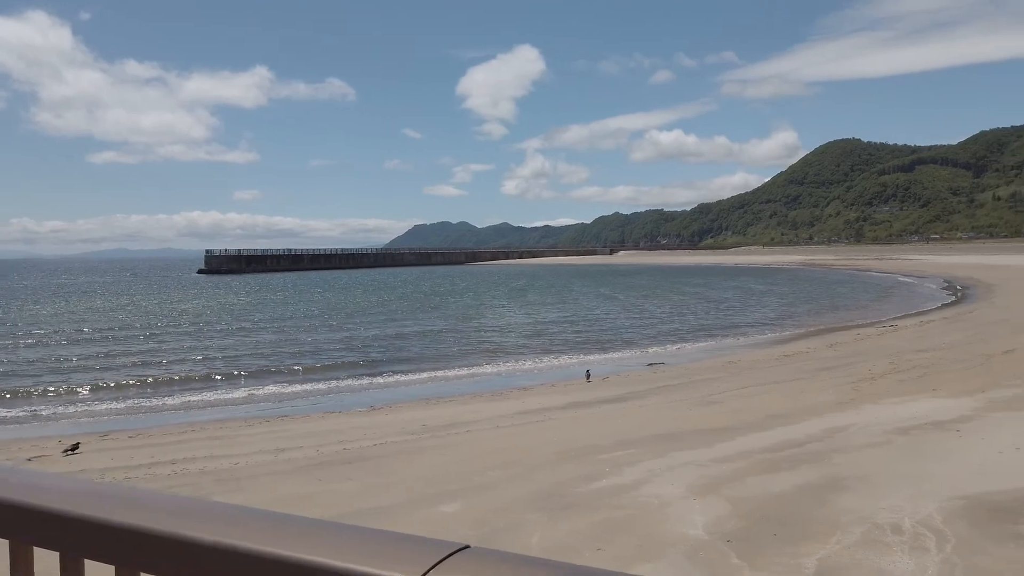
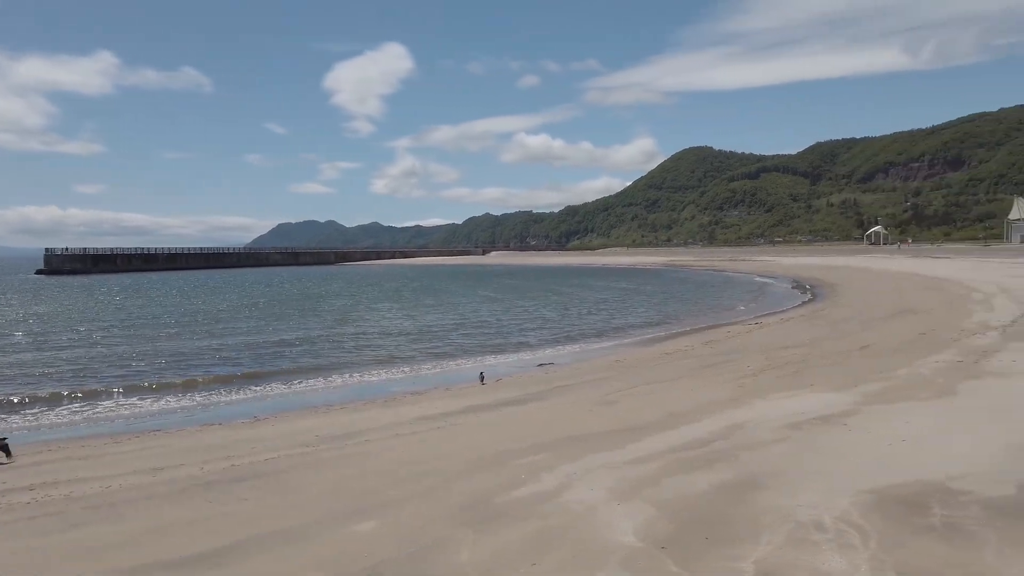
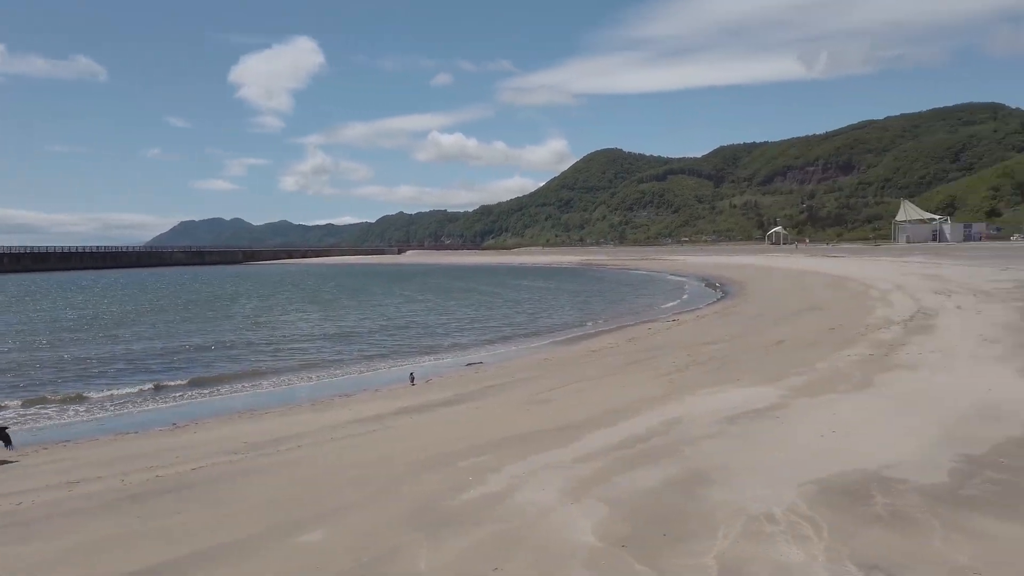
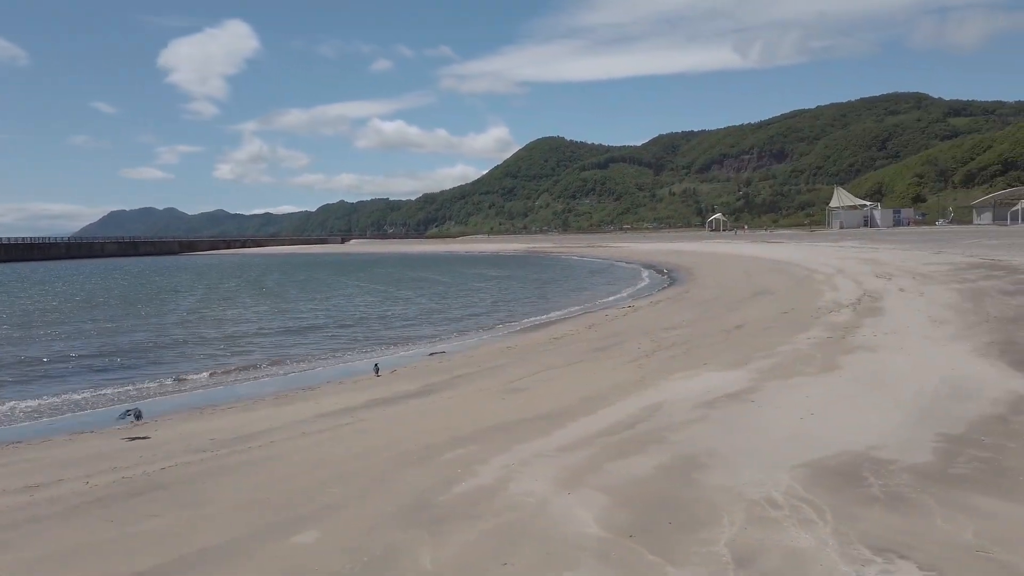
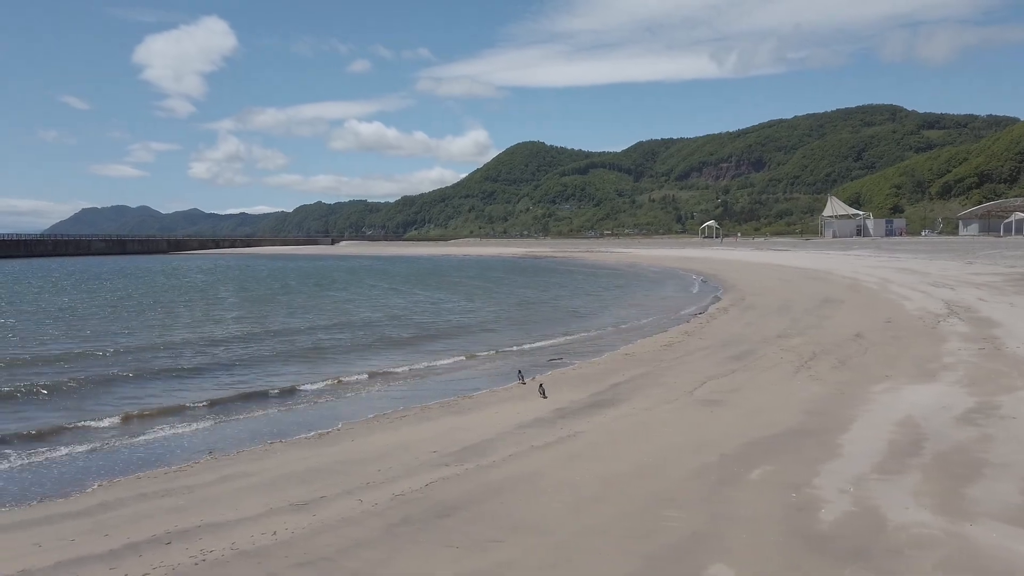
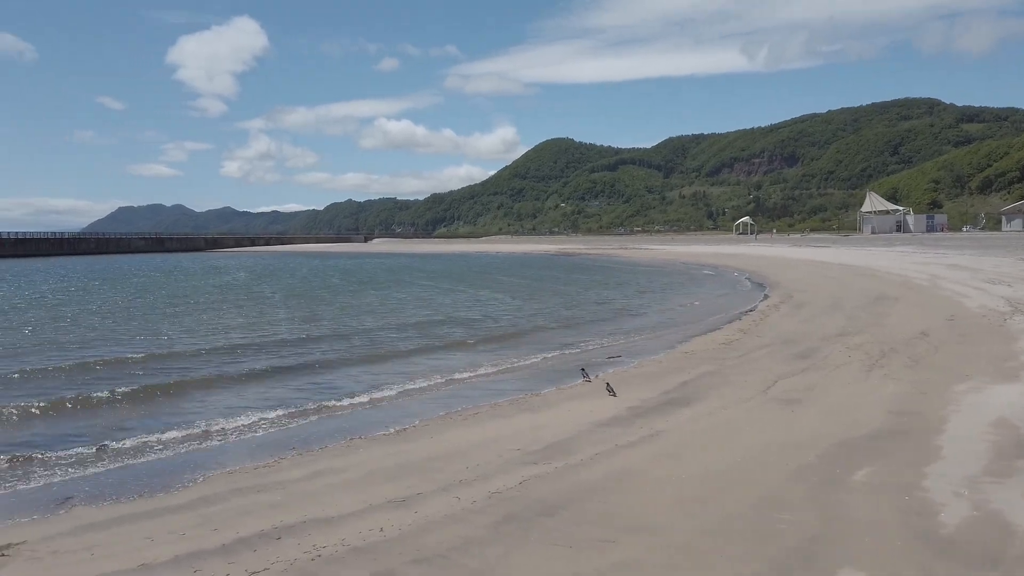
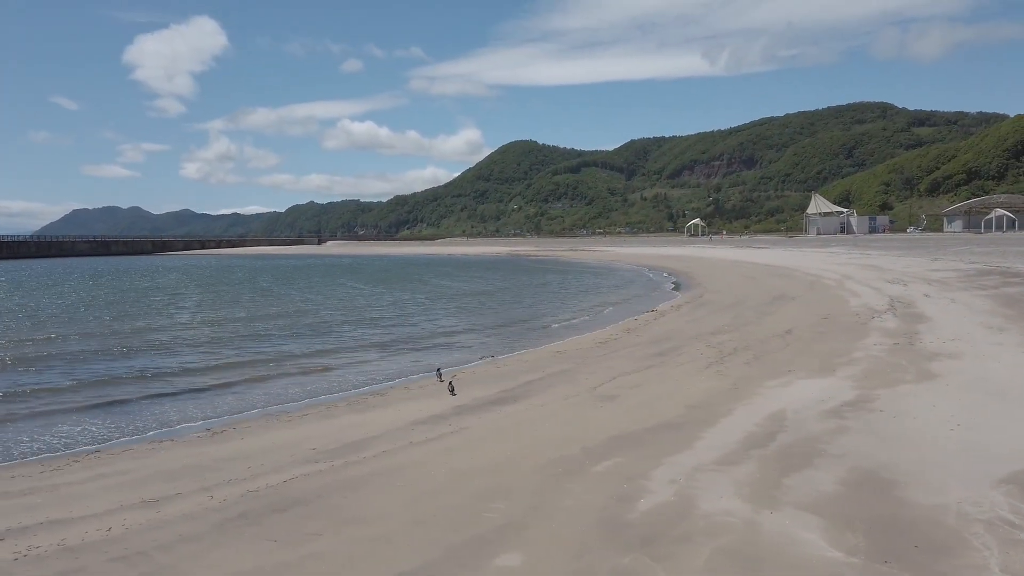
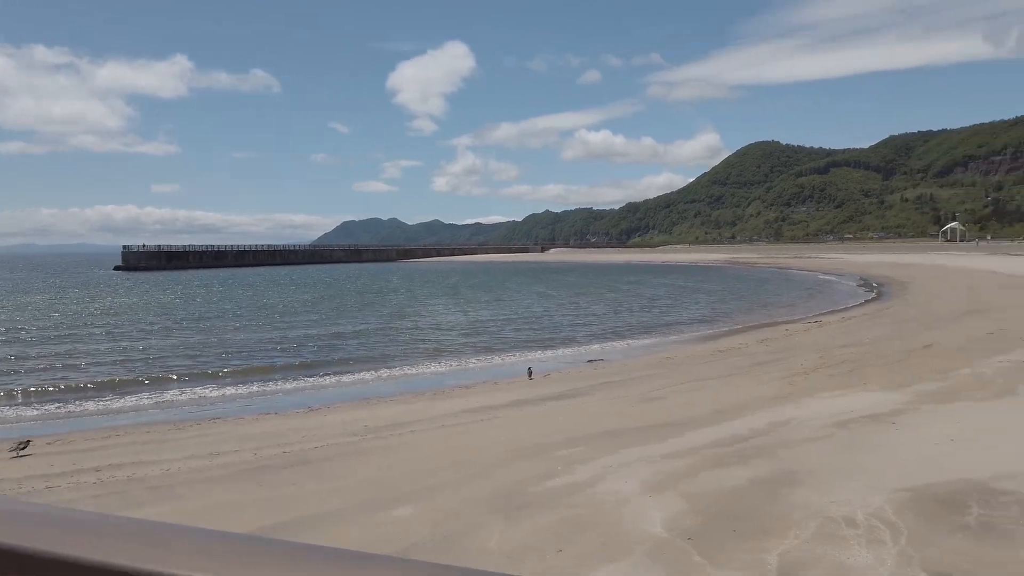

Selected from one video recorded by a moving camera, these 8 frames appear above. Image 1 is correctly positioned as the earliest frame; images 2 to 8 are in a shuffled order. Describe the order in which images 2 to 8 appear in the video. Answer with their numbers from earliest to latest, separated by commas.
8, 2, 3, 4, 7, 5, 6
